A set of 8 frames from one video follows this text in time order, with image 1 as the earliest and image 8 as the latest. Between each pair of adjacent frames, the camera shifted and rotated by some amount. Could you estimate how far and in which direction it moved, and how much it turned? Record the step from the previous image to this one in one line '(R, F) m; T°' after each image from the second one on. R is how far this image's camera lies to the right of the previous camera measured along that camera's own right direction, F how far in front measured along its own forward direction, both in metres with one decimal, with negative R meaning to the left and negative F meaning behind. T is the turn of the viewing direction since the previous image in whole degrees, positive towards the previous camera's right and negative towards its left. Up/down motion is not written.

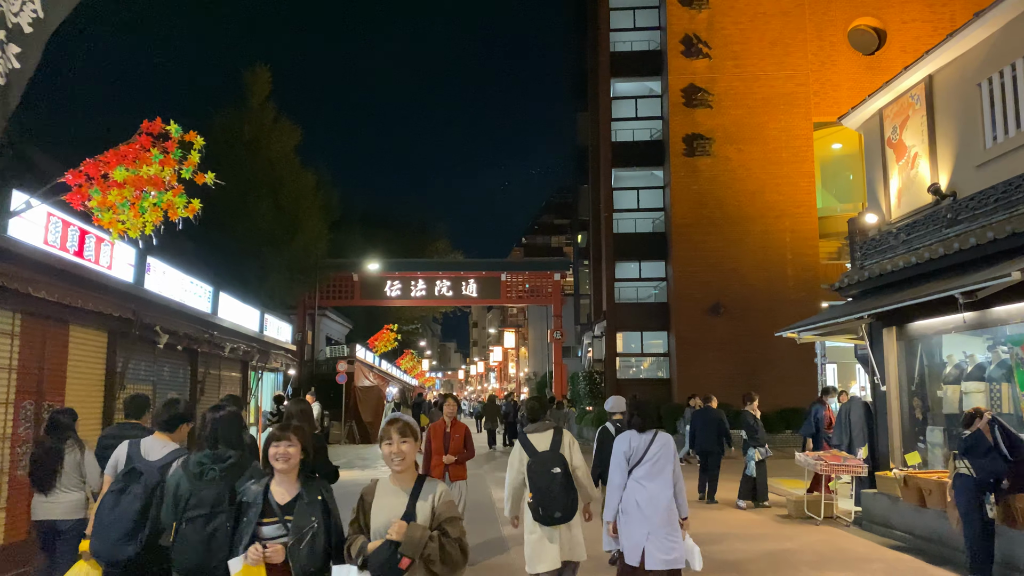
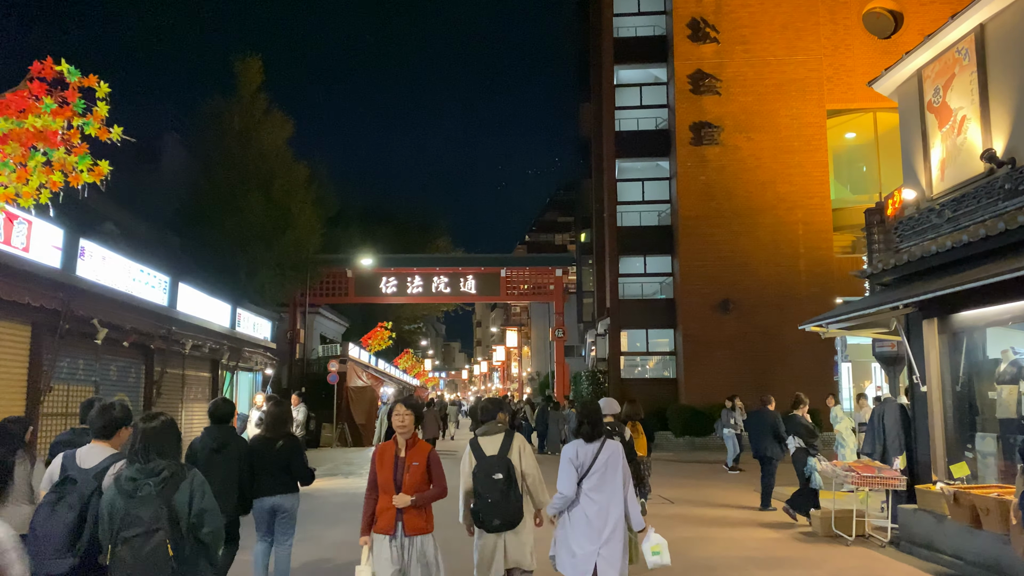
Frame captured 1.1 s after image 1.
(+0.2, +1.1) m; 0°
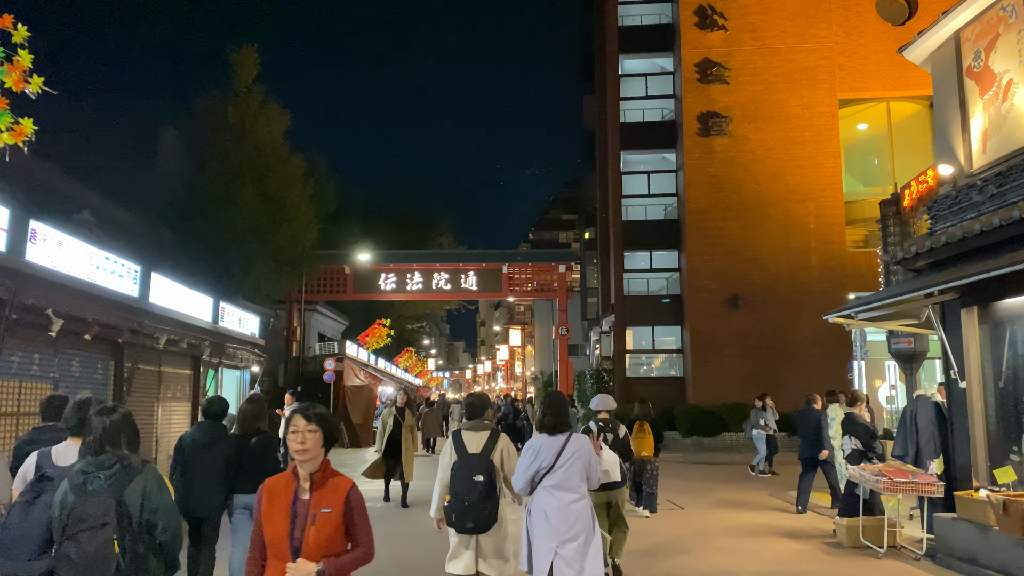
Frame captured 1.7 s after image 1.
(+0.1, +0.7) m; 0°
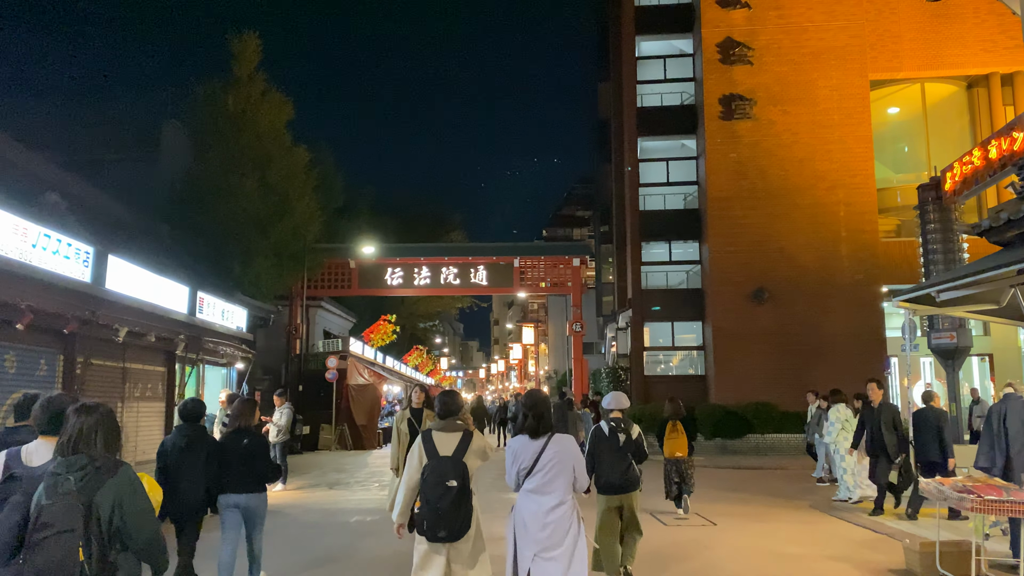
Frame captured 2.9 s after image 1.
(+0.1, +1.2) m; -1°
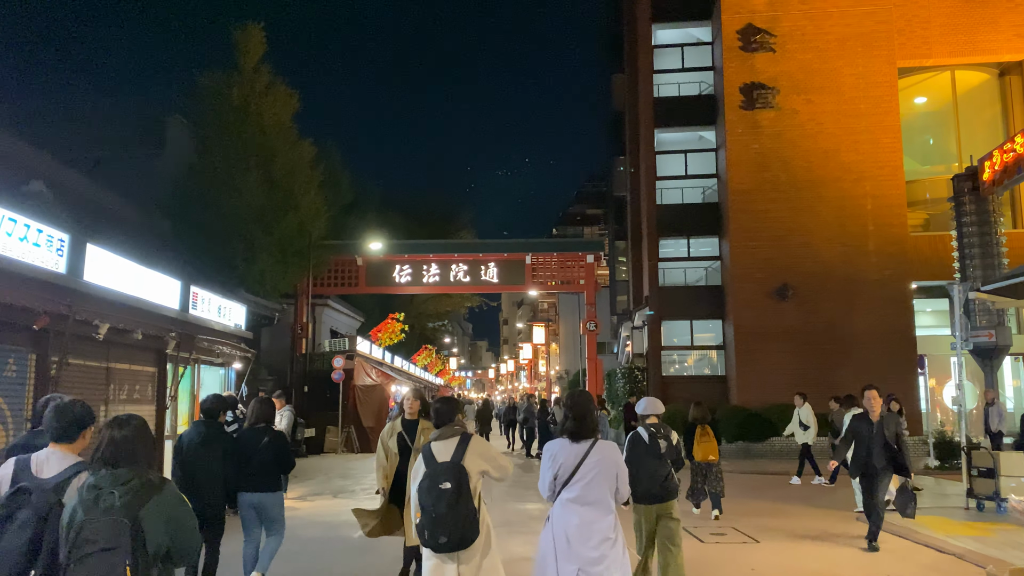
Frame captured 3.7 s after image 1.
(-0.1, +0.8) m; -1°
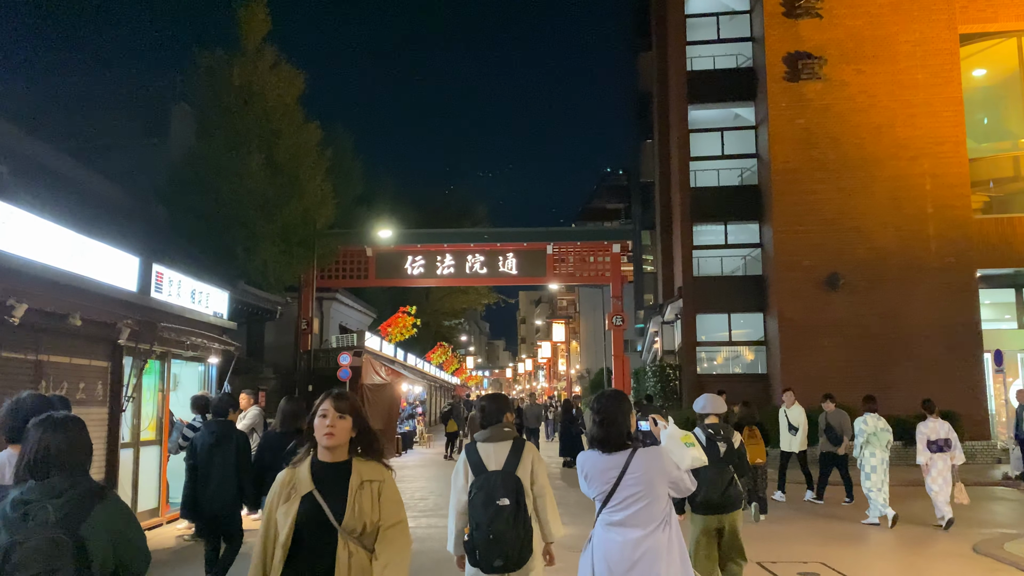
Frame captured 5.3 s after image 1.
(-0.1, +1.8) m; -1°
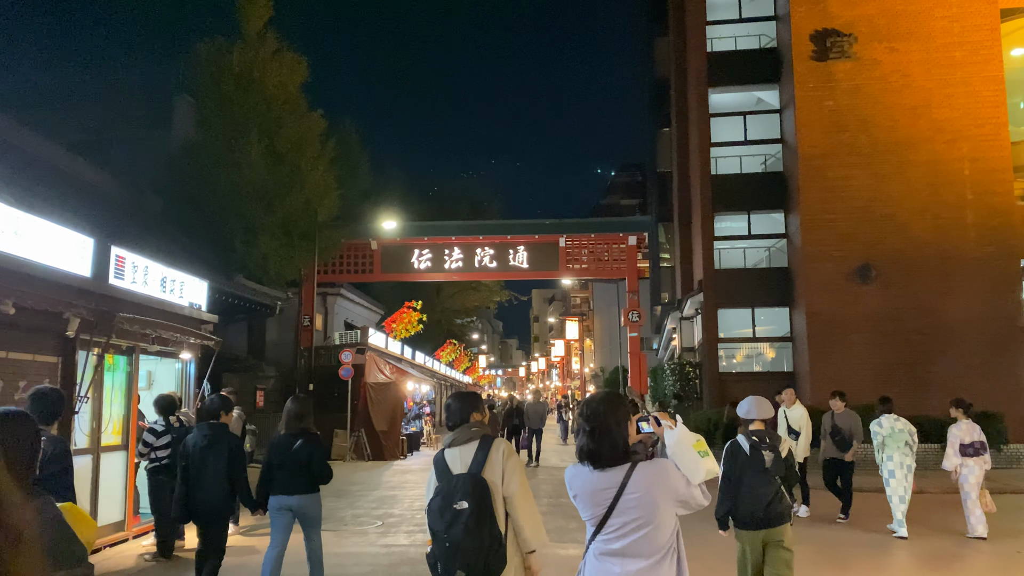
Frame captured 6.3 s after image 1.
(+0.1, +1.1) m; -1°
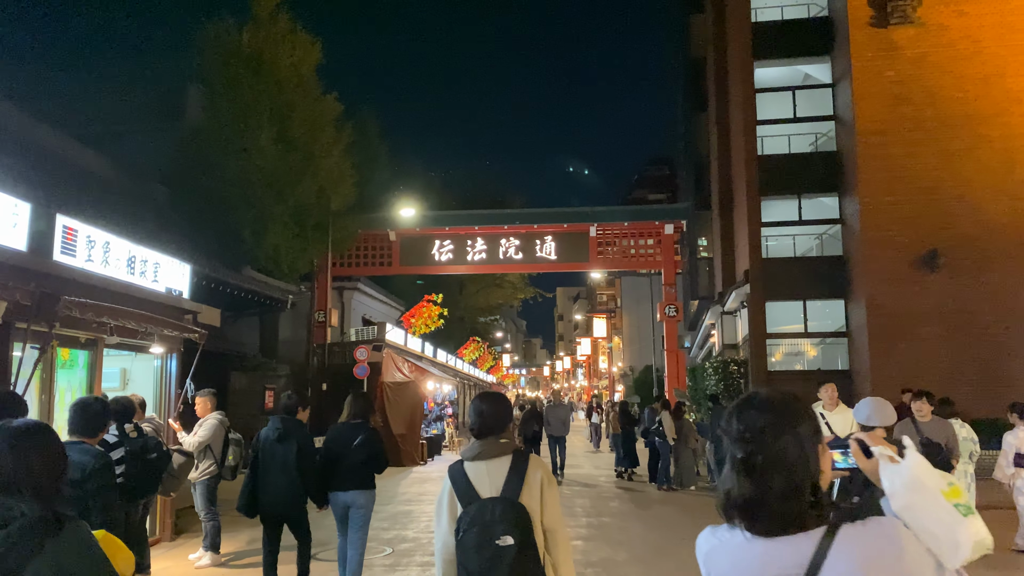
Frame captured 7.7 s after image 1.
(-0.1, +1.5) m; -2°
